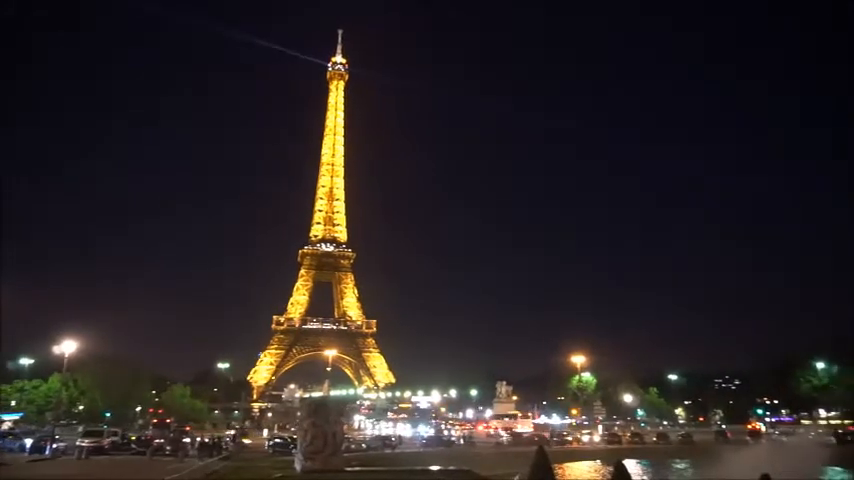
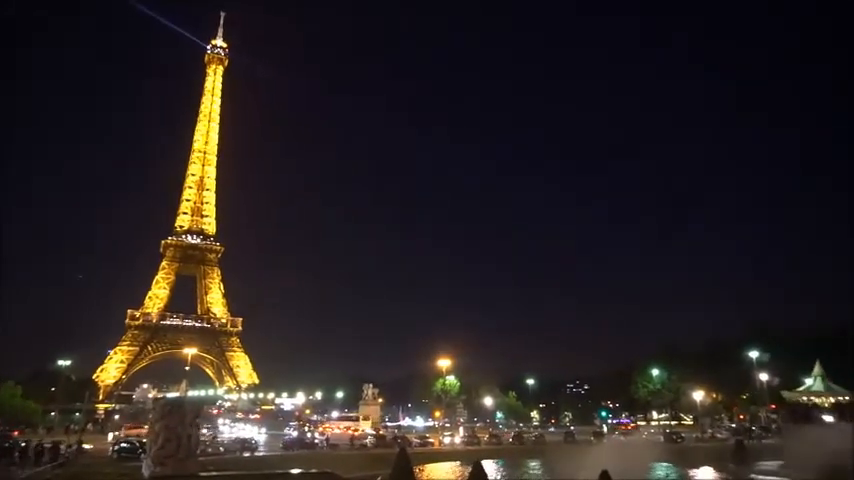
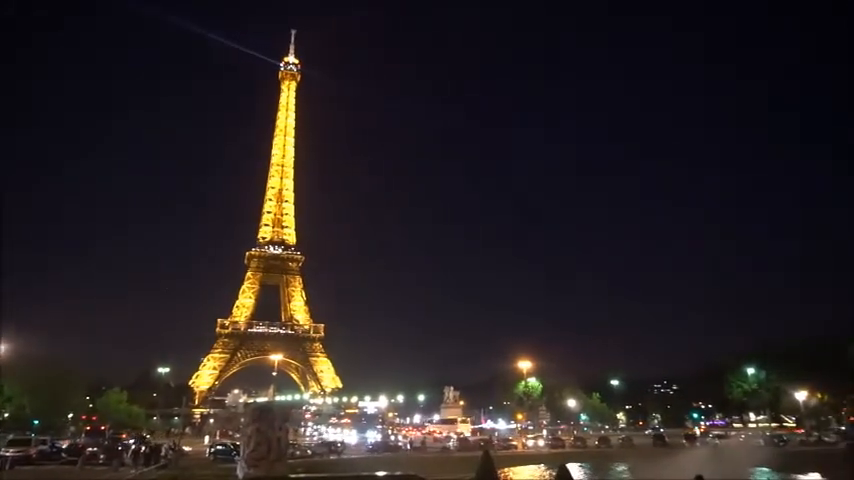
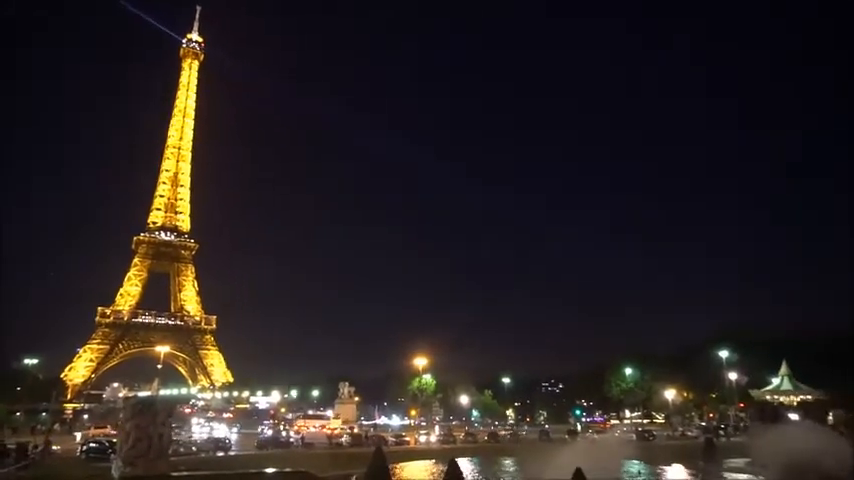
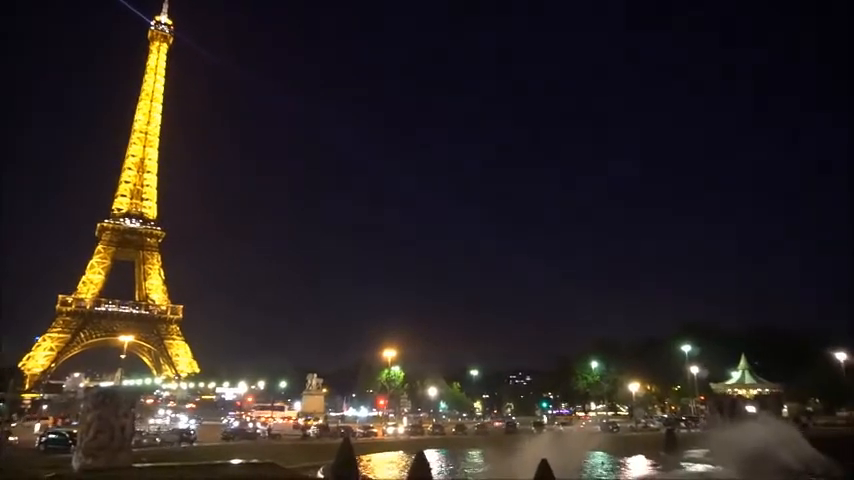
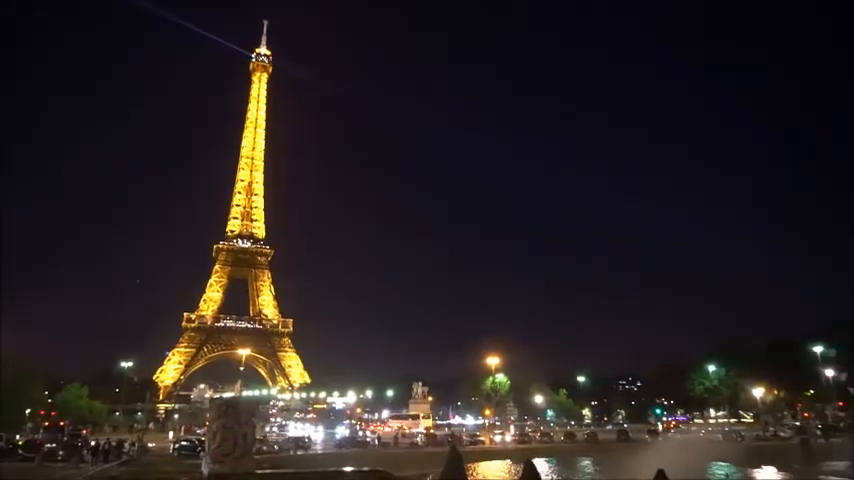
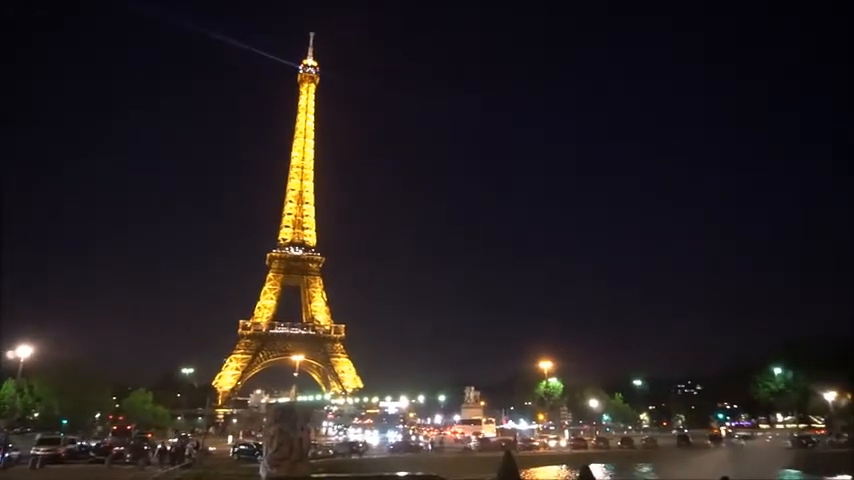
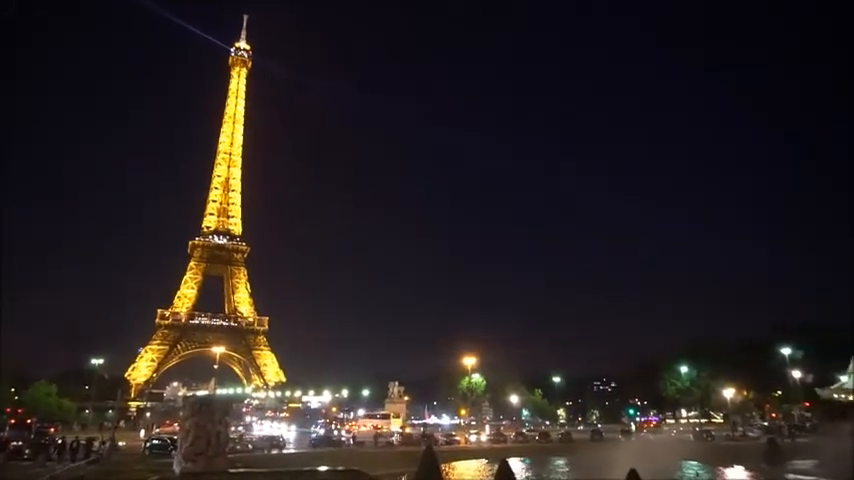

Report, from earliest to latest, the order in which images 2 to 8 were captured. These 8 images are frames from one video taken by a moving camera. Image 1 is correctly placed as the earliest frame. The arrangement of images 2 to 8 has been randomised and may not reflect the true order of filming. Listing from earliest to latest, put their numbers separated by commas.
7, 3, 6, 8, 2, 4, 5
